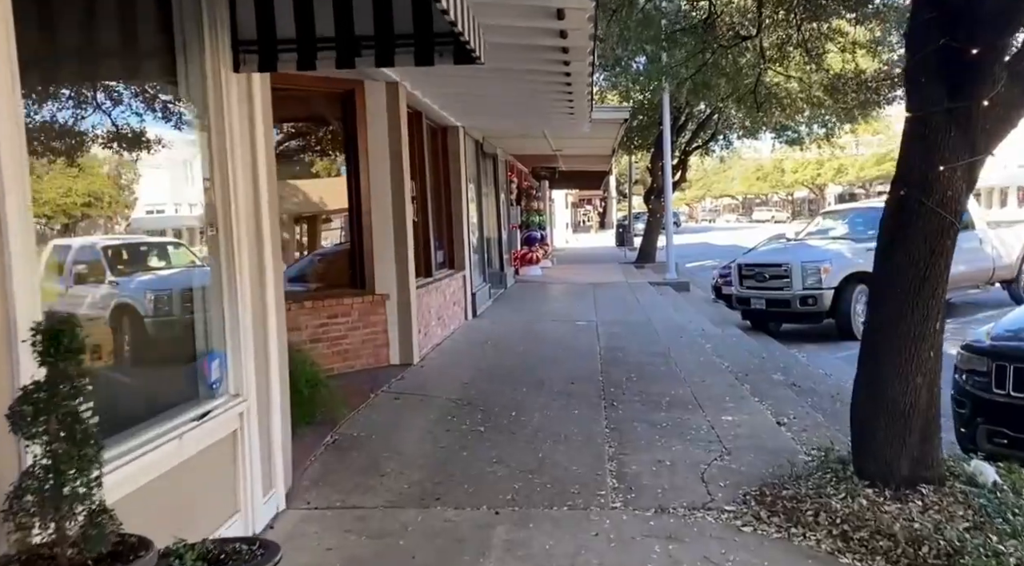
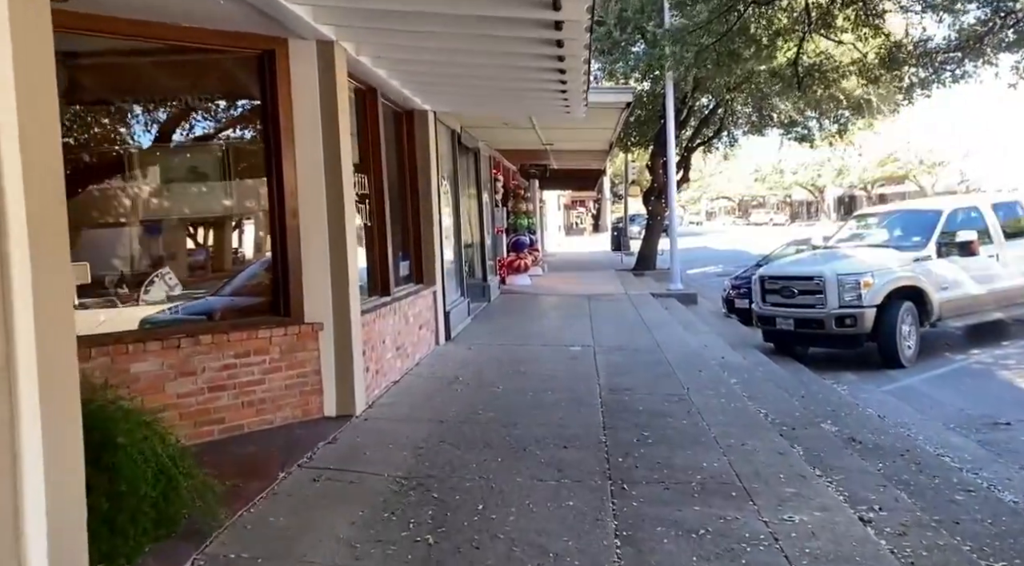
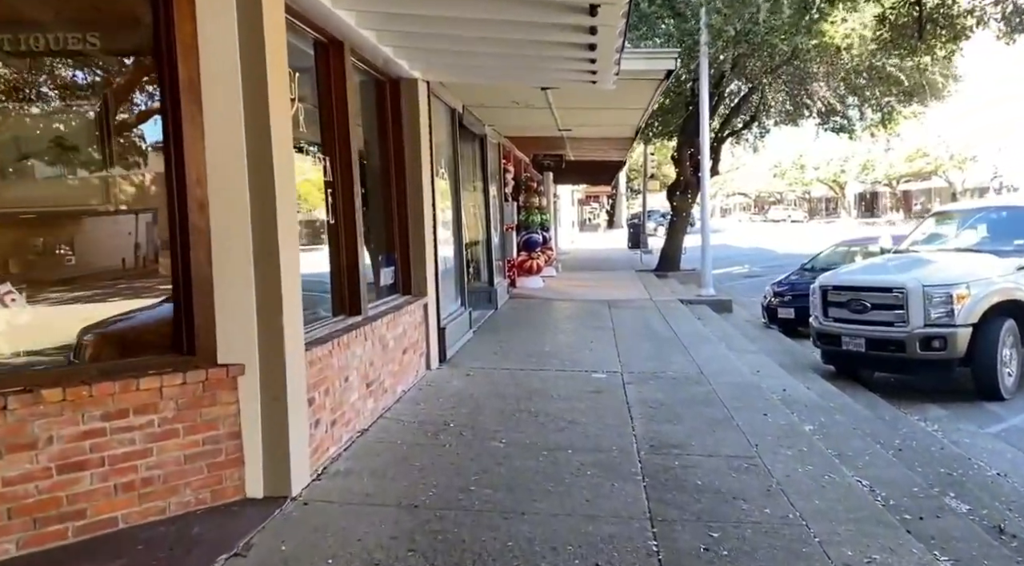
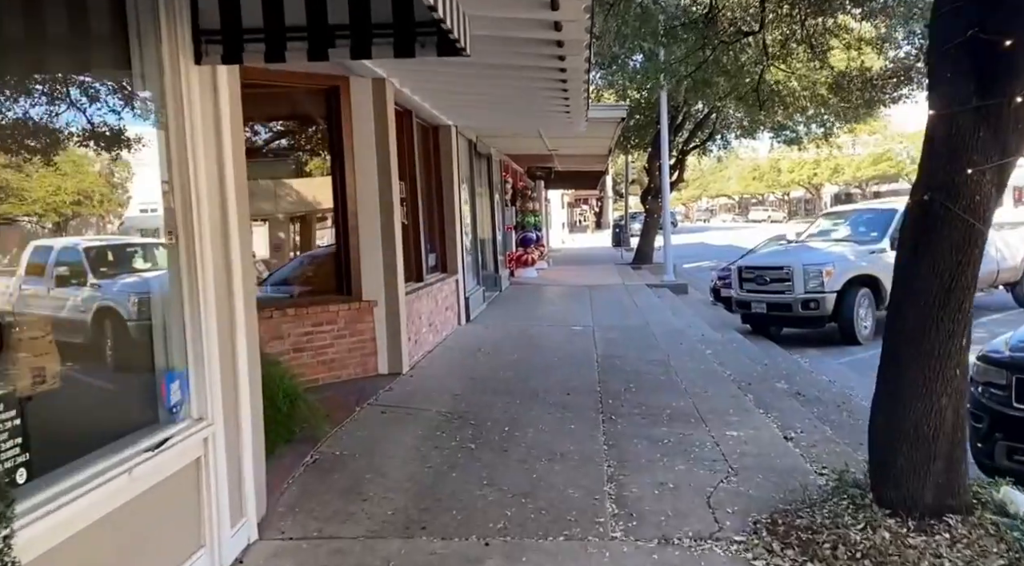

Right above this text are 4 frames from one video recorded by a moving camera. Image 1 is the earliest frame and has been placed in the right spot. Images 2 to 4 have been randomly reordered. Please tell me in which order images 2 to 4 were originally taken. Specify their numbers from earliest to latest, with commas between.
4, 2, 3
